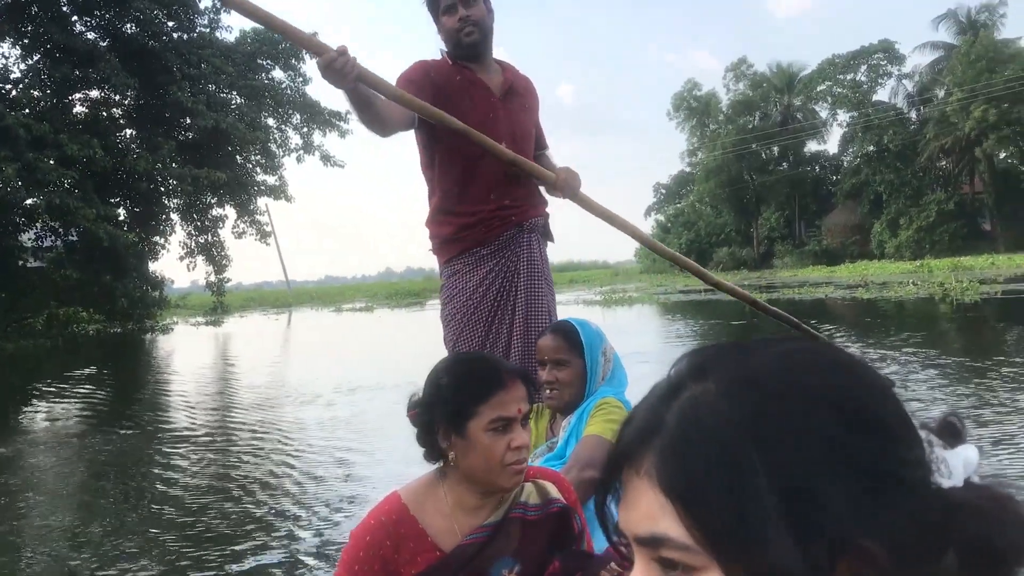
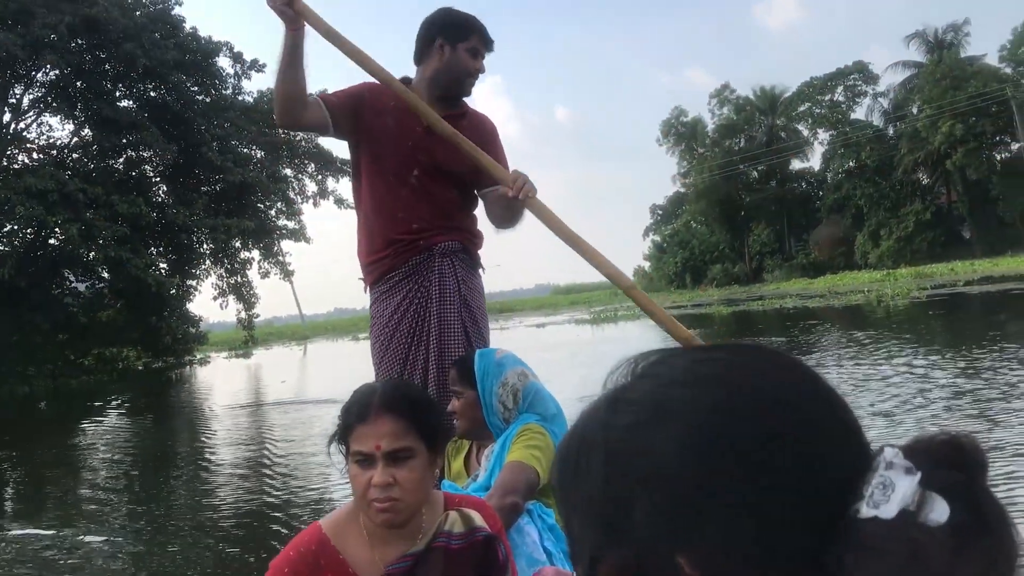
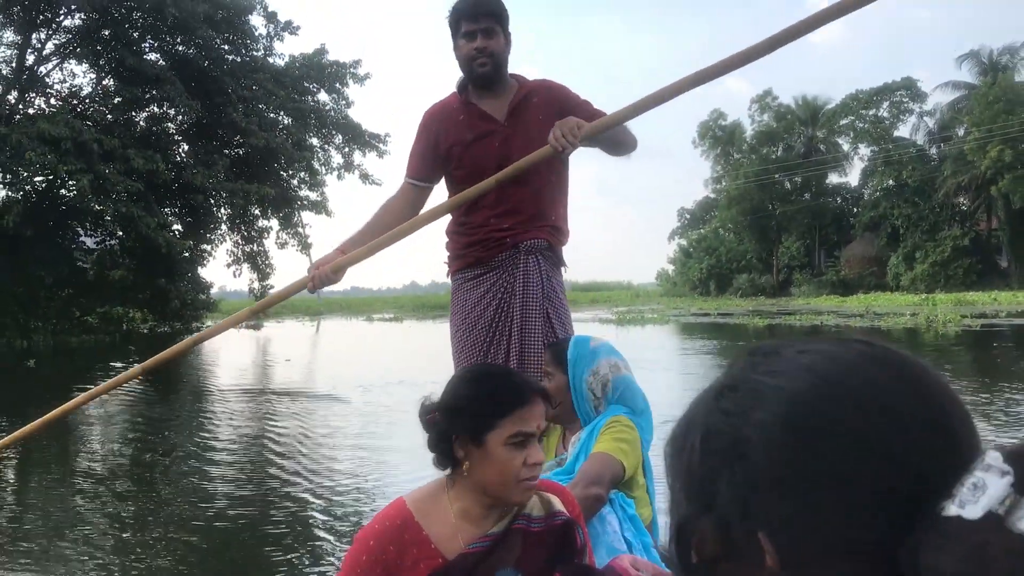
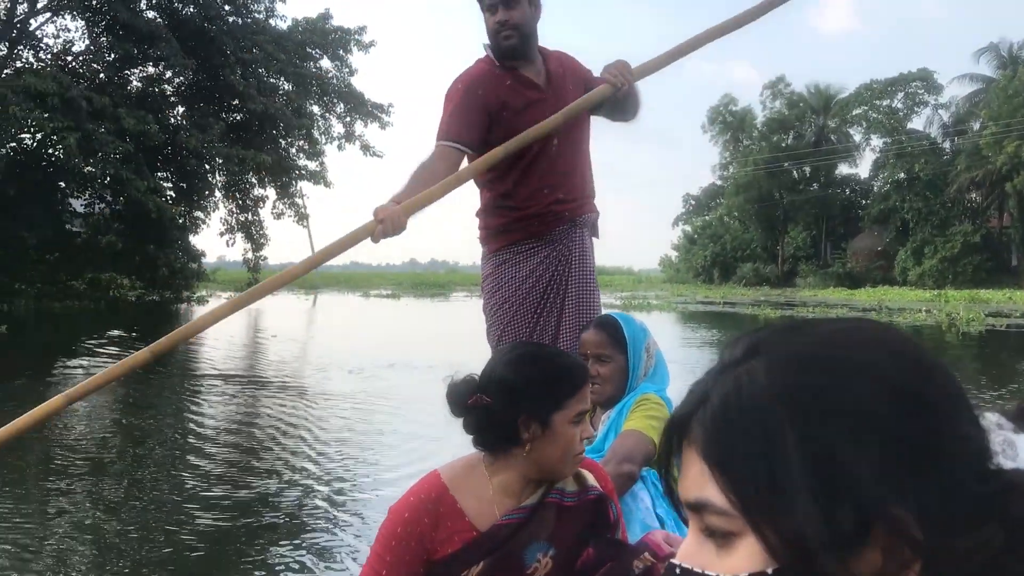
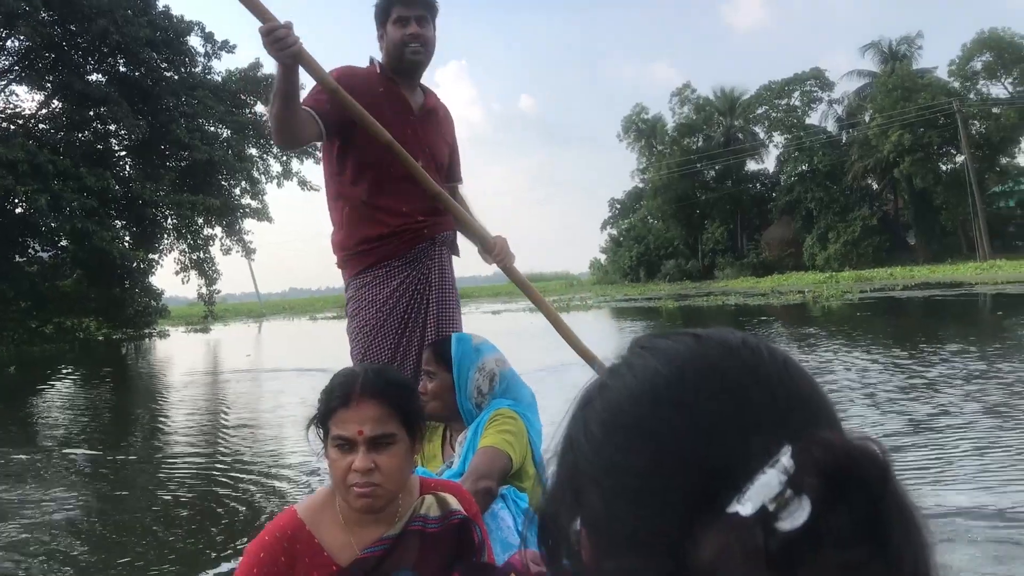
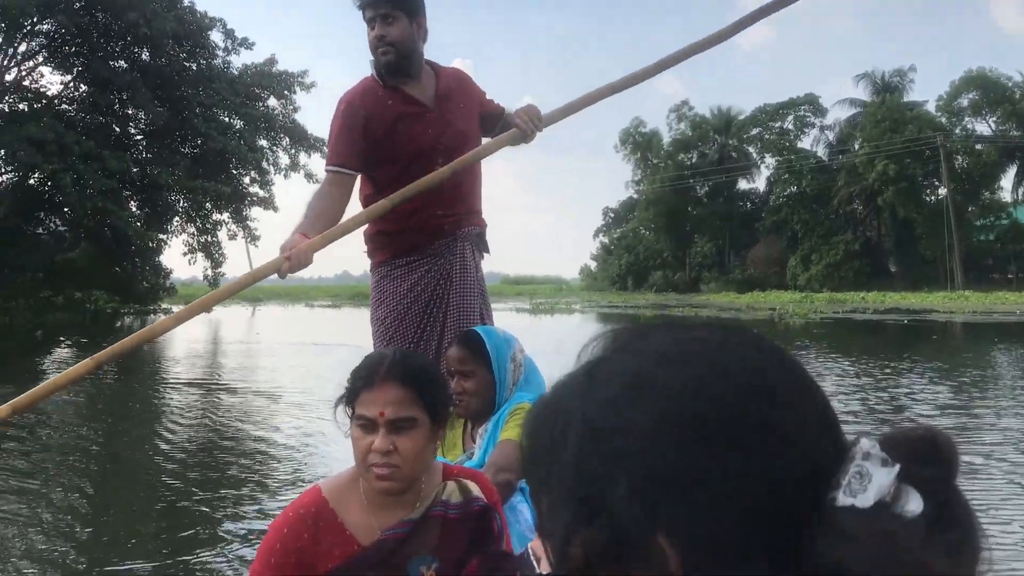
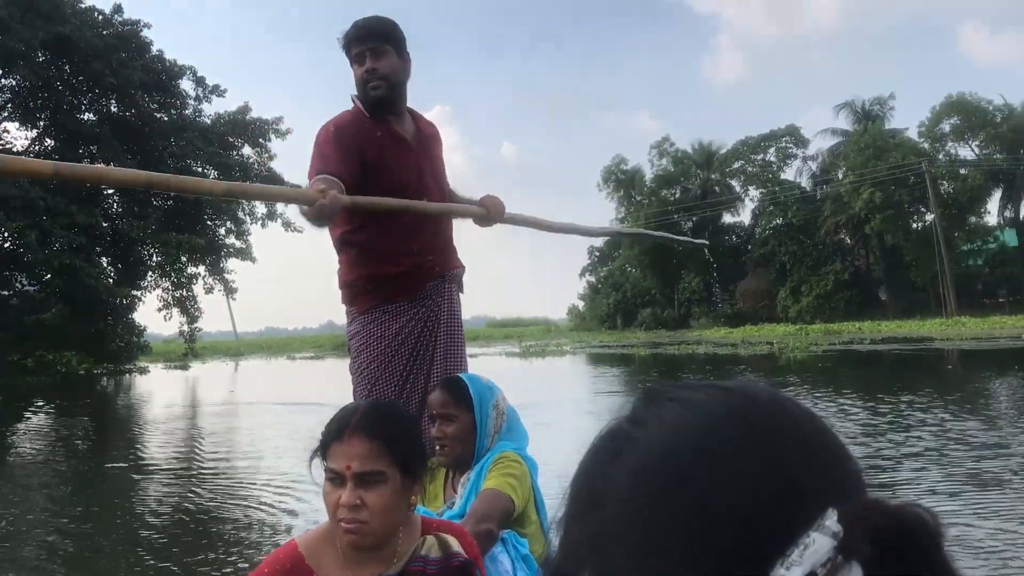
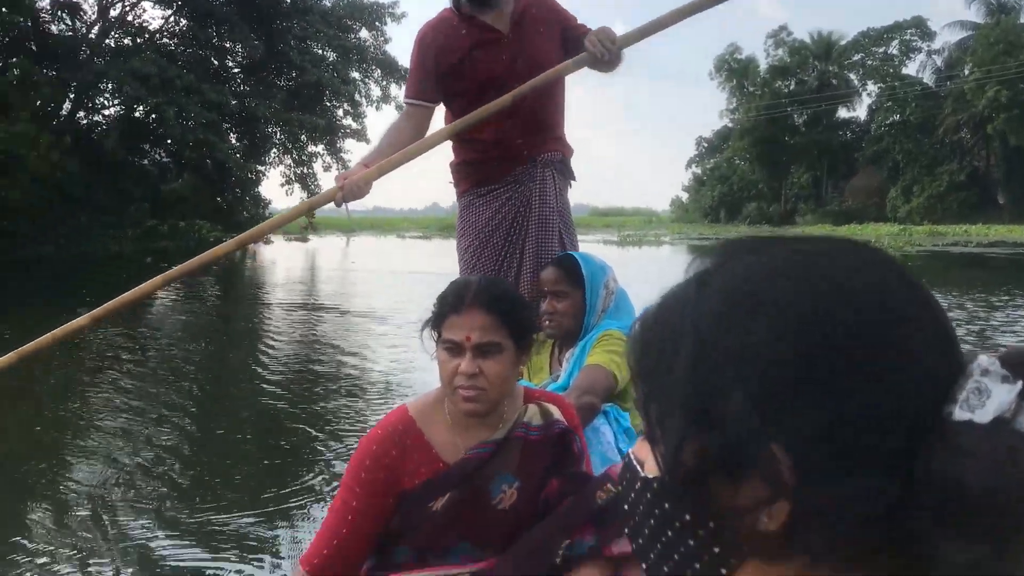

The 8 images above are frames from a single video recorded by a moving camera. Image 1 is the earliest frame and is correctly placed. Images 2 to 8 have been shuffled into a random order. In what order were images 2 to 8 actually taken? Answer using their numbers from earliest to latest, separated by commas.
4, 3, 2, 5, 7, 6, 8
